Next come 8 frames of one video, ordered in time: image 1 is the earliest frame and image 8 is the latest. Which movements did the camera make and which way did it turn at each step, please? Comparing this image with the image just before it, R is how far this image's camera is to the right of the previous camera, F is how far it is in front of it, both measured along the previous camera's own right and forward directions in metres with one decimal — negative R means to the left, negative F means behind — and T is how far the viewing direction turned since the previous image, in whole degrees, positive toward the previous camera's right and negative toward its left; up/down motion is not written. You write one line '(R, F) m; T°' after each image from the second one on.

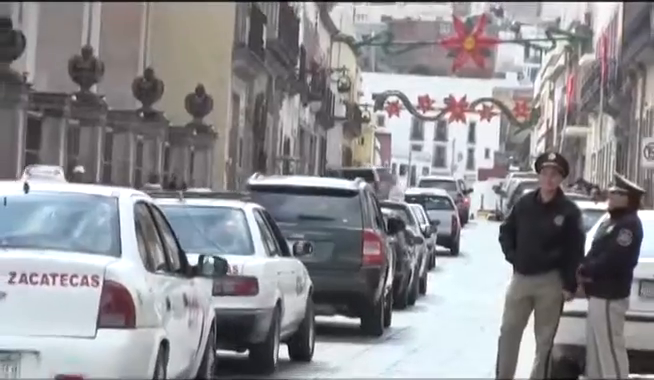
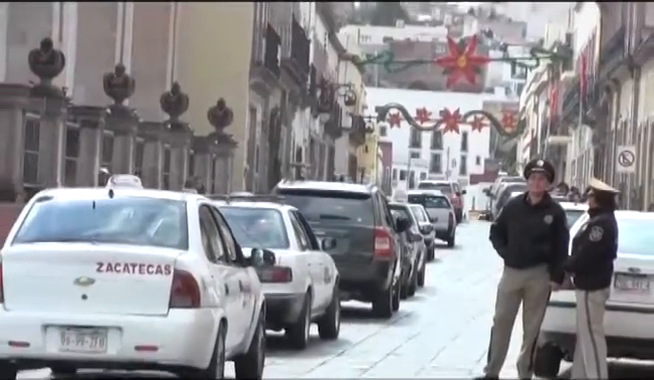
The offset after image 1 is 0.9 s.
(-0.2, -1.9) m; 0°
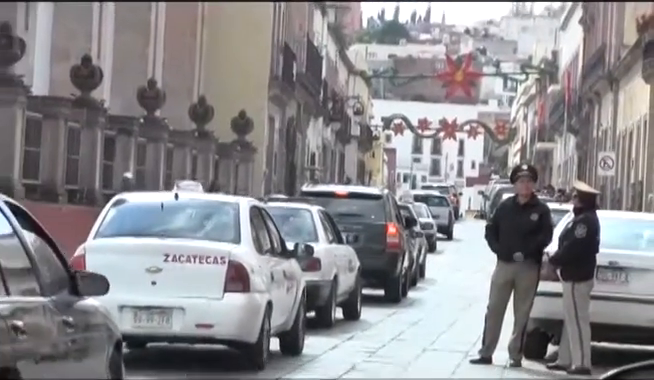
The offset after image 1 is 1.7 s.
(-0.2, -2.1) m; 0°
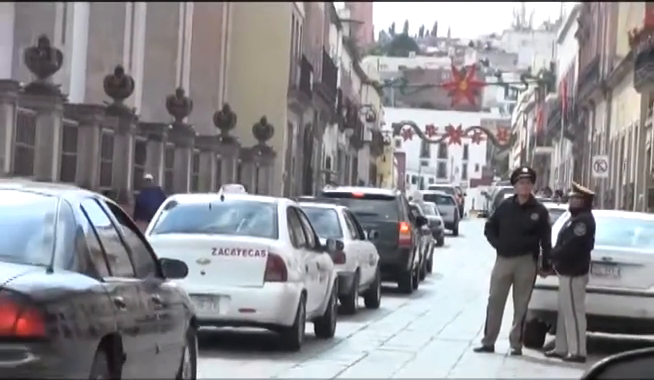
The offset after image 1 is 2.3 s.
(-0.2, -1.6) m; 0°
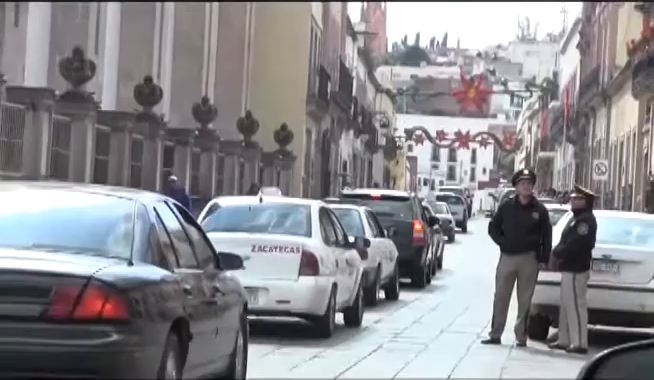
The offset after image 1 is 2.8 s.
(-0.2, -1.4) m; 0°
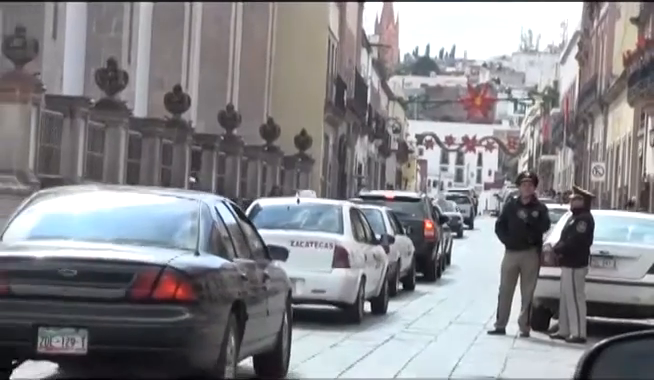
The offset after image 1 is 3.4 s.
(-0.2, -1.7) m; 0°
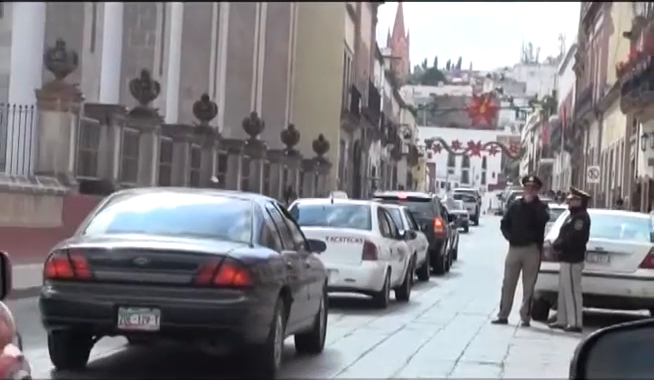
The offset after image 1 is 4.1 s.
(-0.2, -2.1) m; 0°
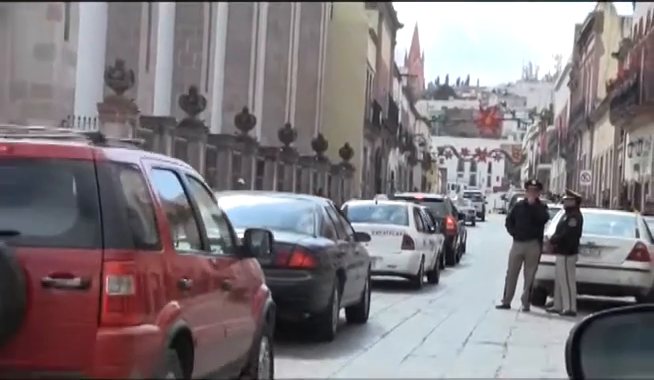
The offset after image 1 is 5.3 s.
(-0.3, -3.8) m; 0°
